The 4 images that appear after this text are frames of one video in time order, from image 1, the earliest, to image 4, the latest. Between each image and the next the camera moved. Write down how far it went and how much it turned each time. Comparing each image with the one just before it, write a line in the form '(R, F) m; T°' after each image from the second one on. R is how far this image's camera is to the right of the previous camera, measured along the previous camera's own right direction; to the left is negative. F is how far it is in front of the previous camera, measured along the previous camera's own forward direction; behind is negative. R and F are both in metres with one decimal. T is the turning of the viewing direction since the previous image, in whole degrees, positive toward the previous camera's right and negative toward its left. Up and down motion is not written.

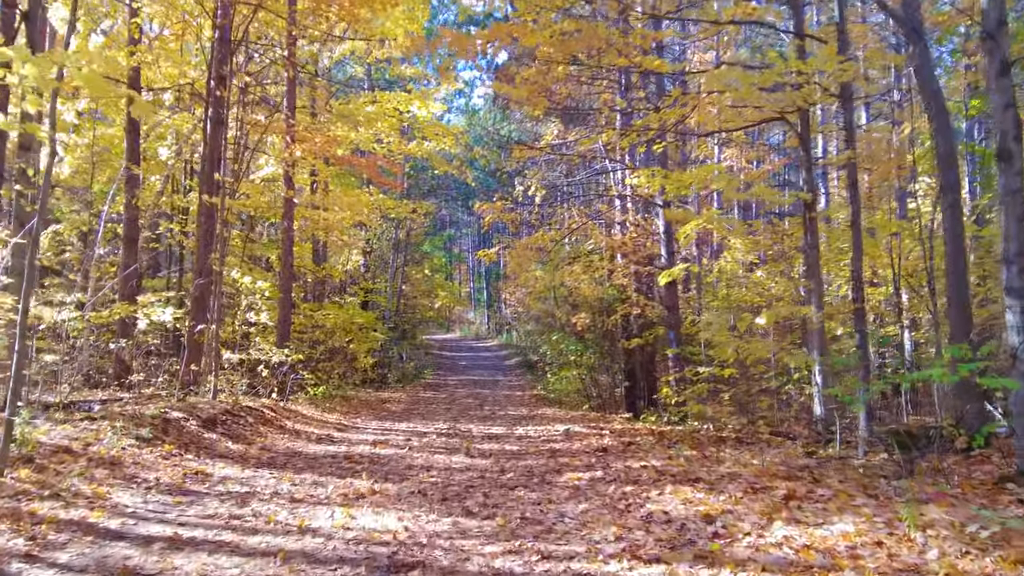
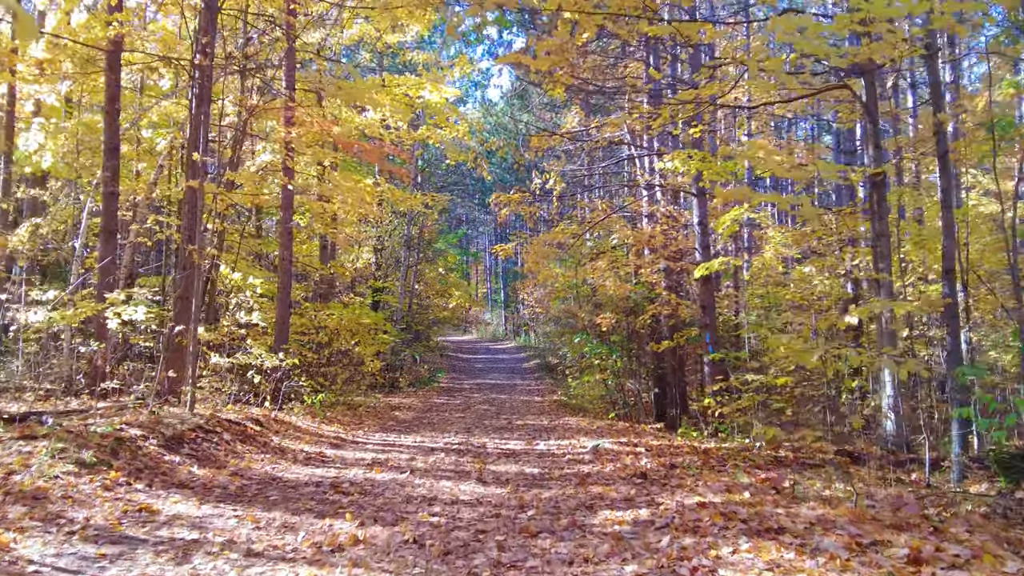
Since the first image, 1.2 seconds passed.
(0.0, +1.1) m; -1°
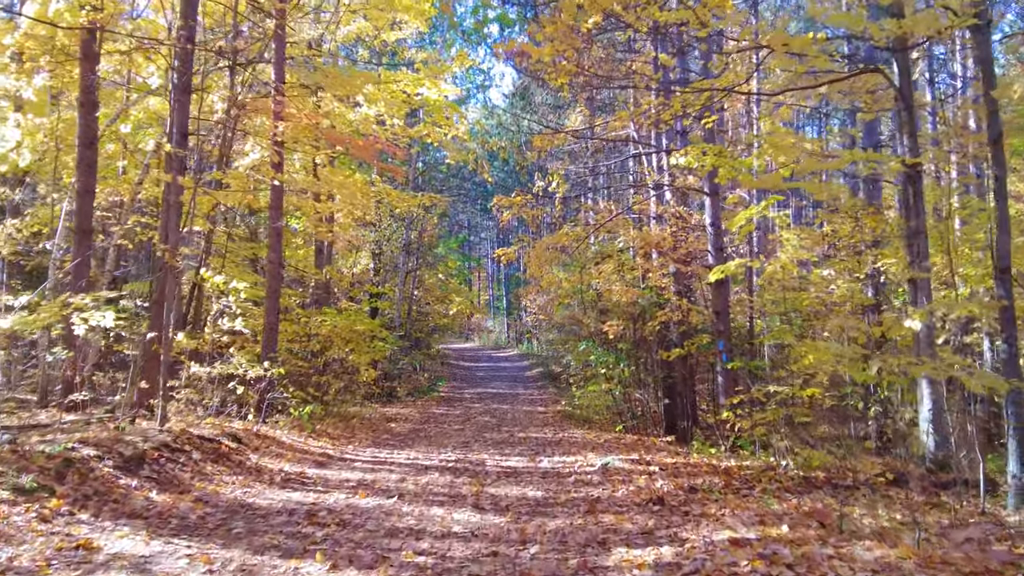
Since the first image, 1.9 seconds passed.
(0.0, +0.6) m; 0°
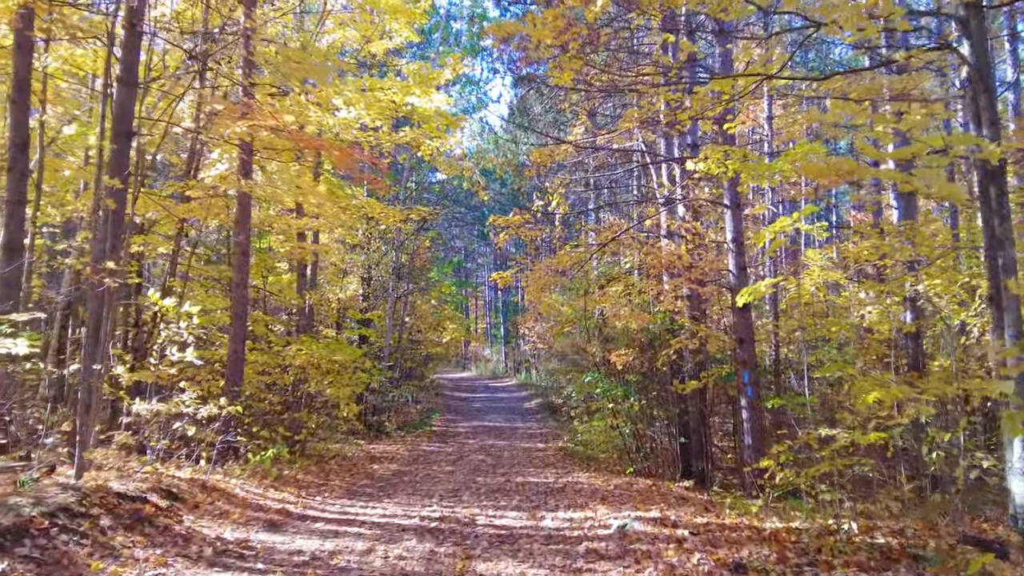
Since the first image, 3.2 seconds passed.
(0.0, +1.2) m; 0°
